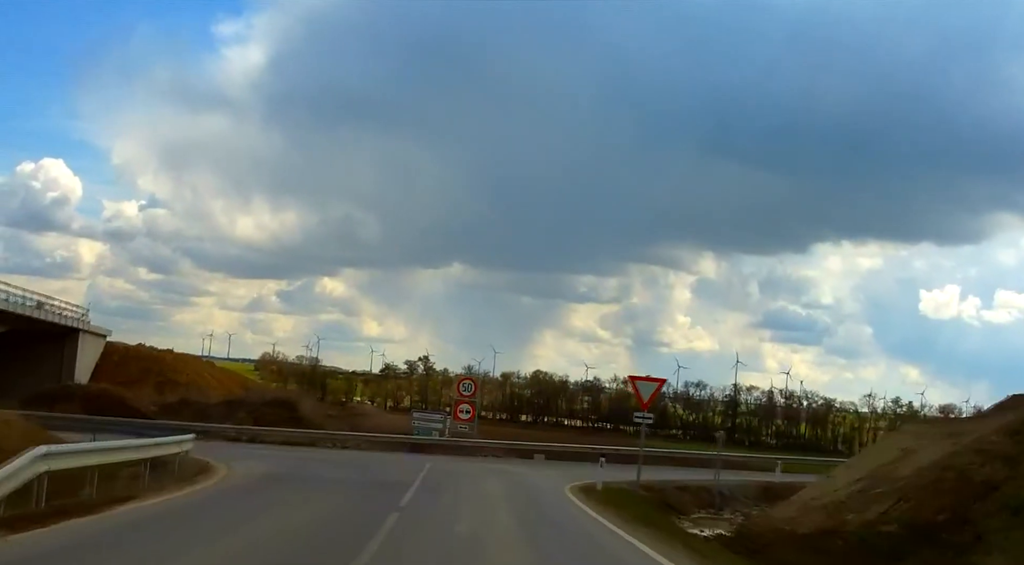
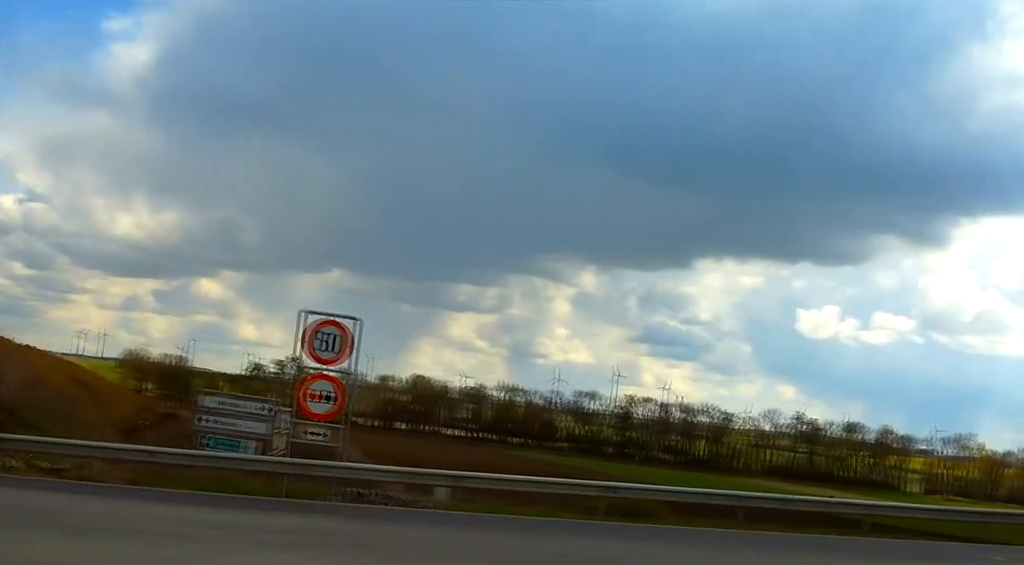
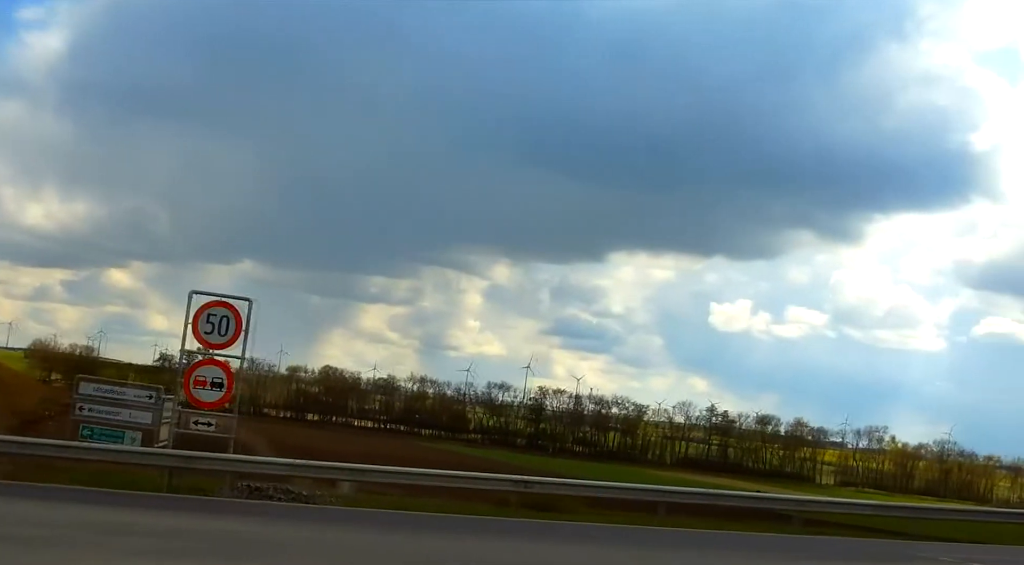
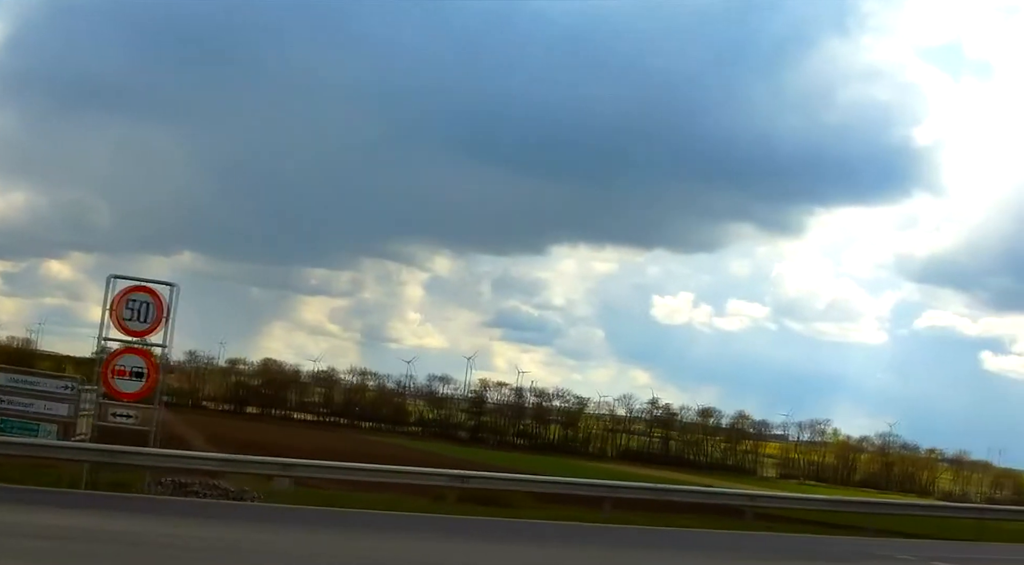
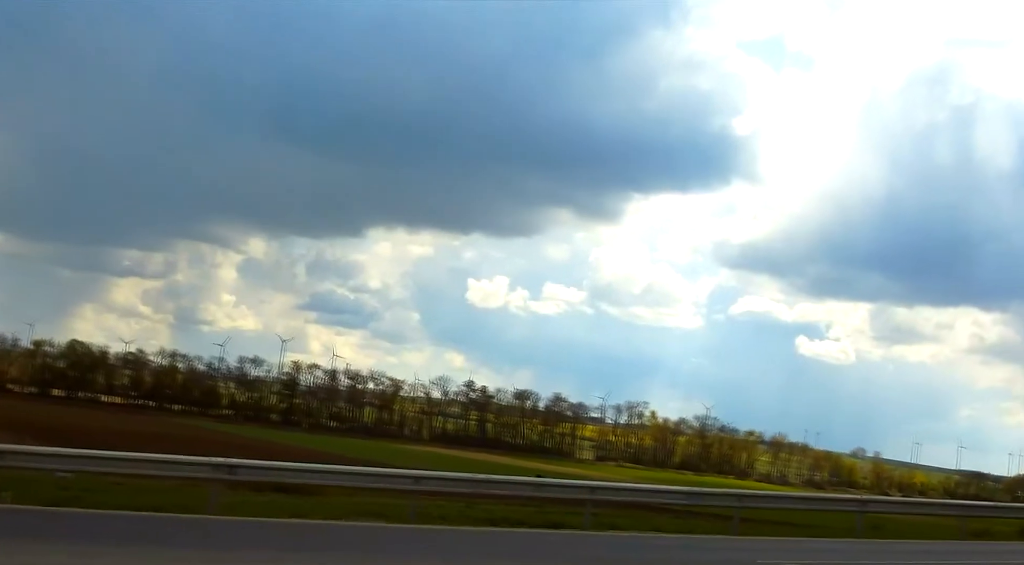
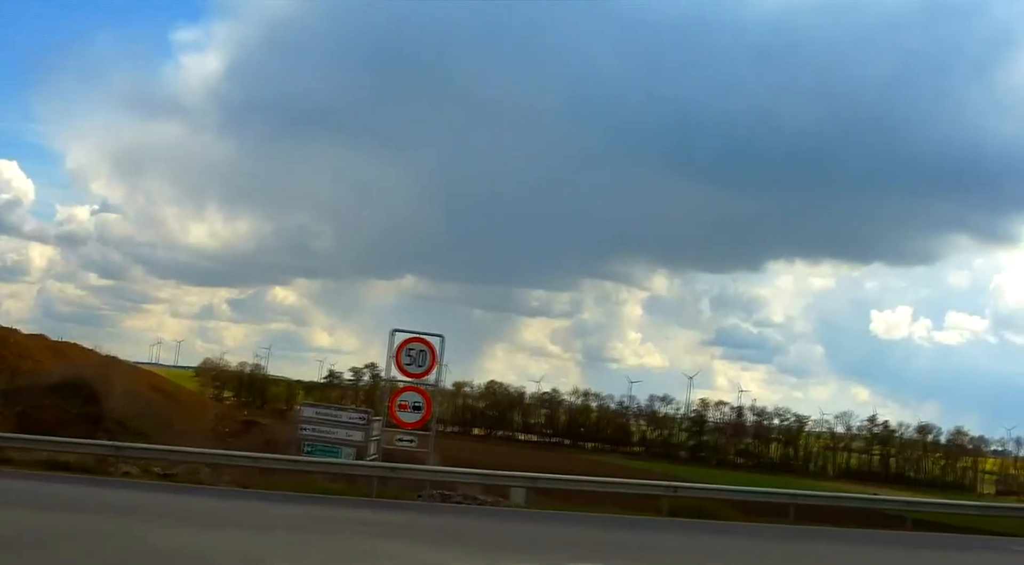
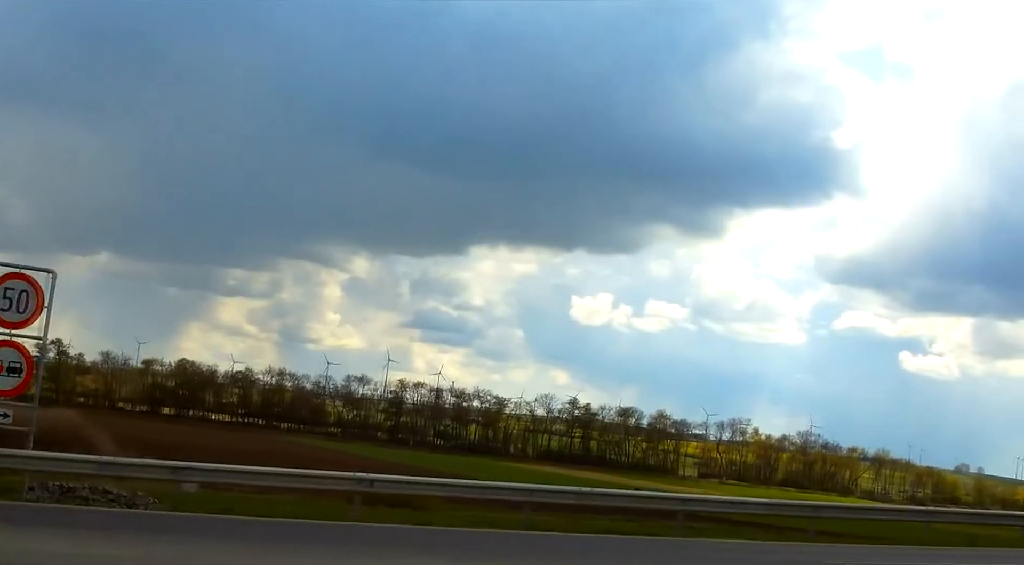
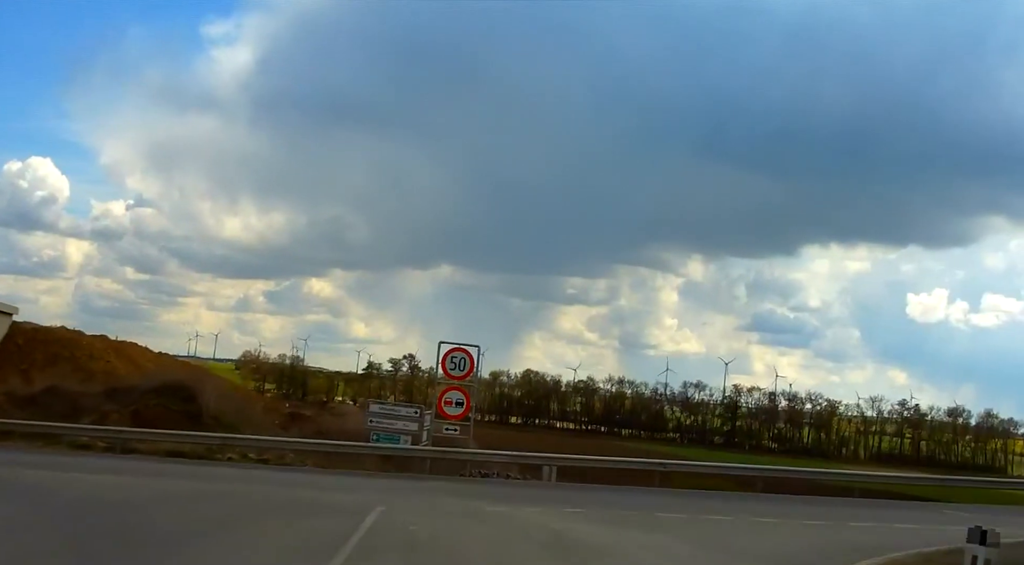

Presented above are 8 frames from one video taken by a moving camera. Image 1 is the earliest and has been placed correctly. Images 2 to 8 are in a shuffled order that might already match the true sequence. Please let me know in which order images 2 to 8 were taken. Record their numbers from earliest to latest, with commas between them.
8, 6, 2, 3, 4, 7, 5
